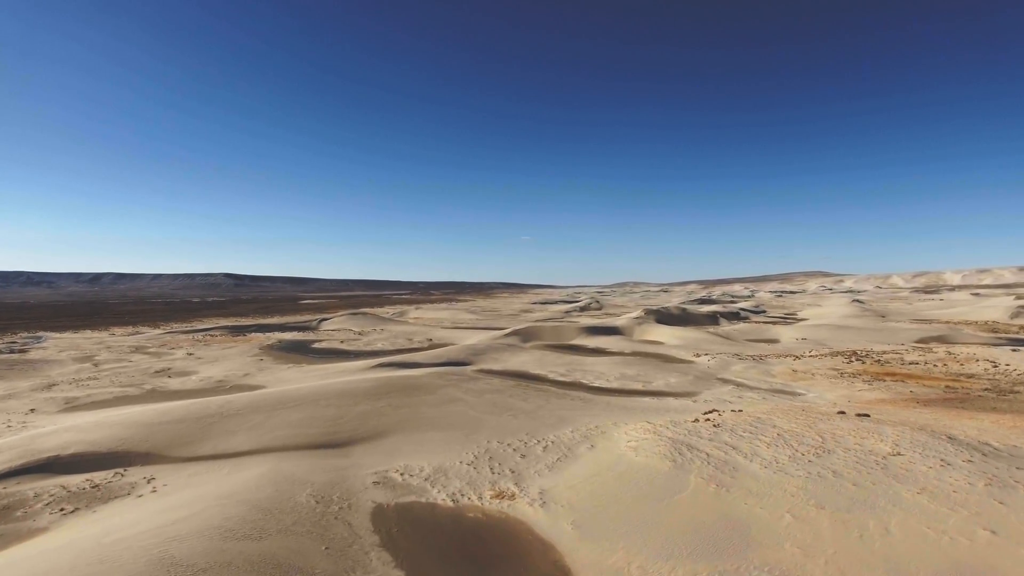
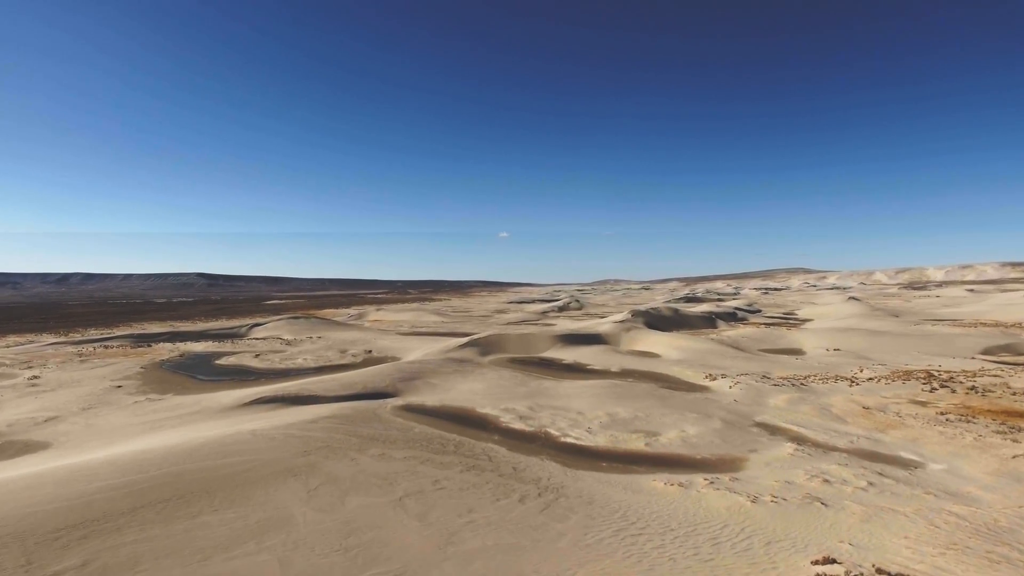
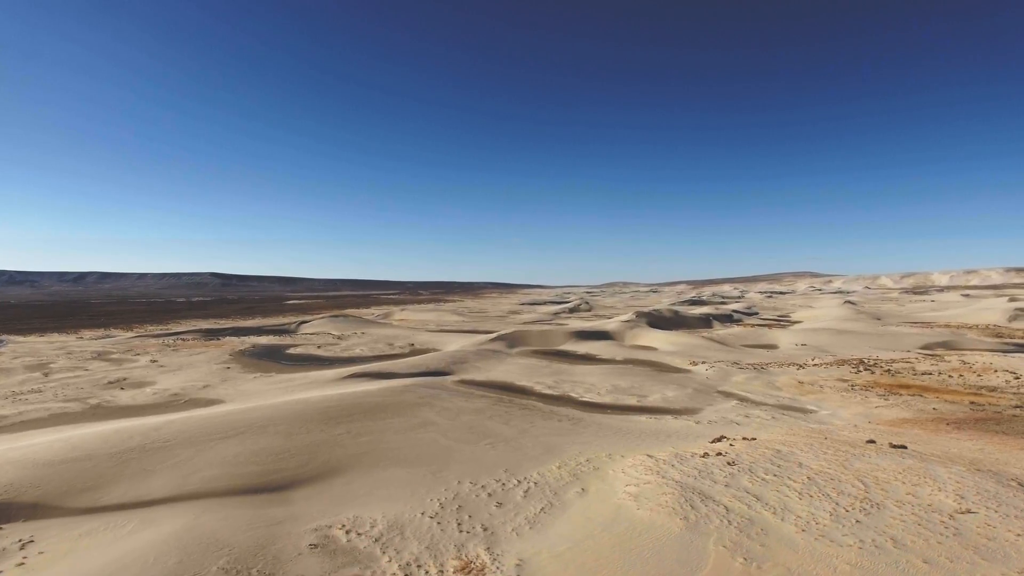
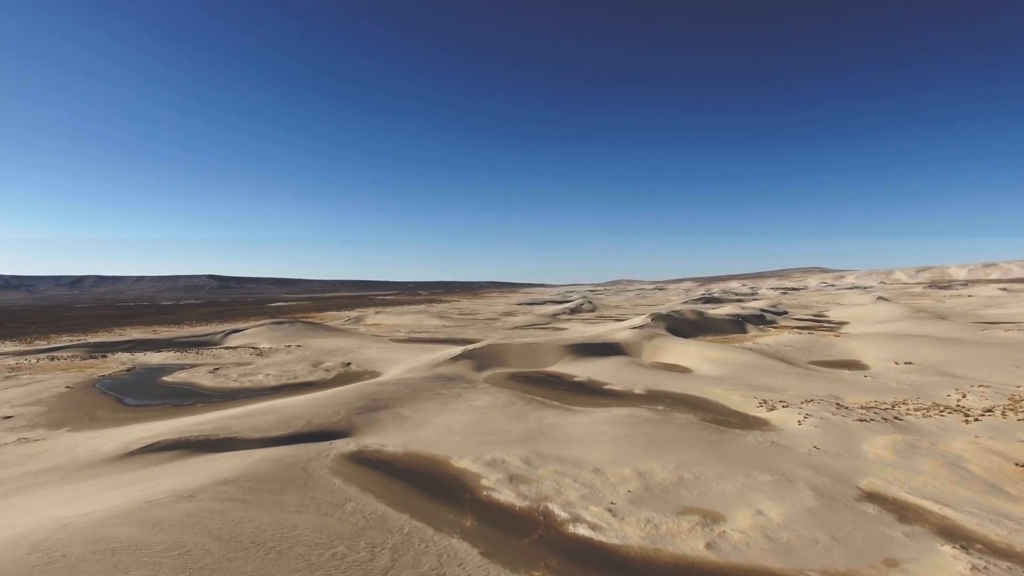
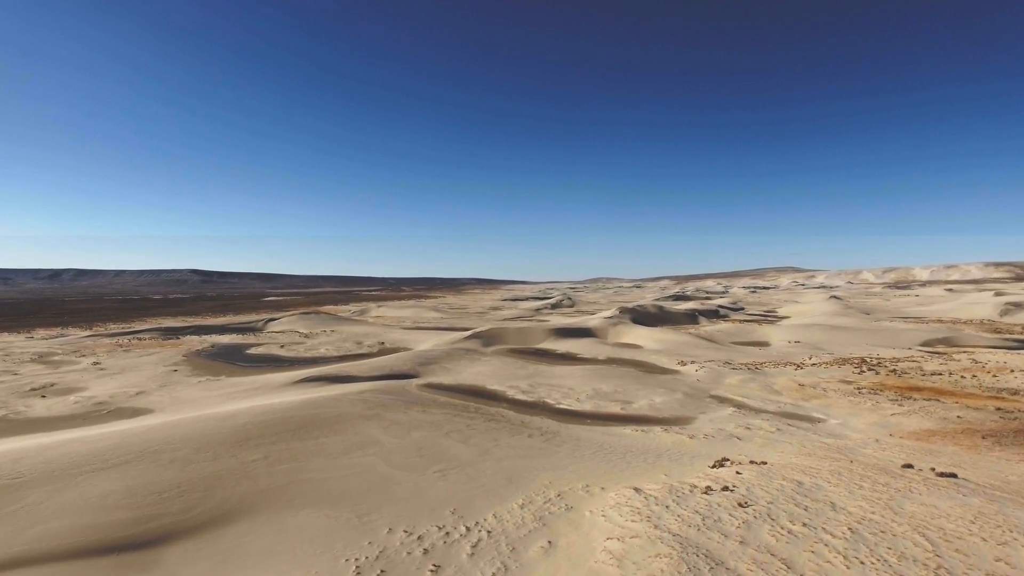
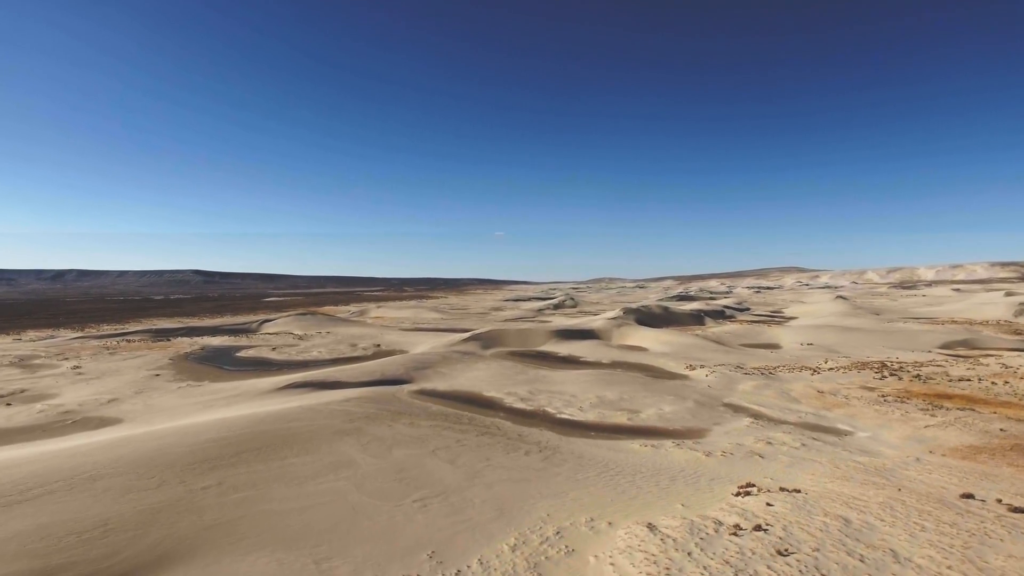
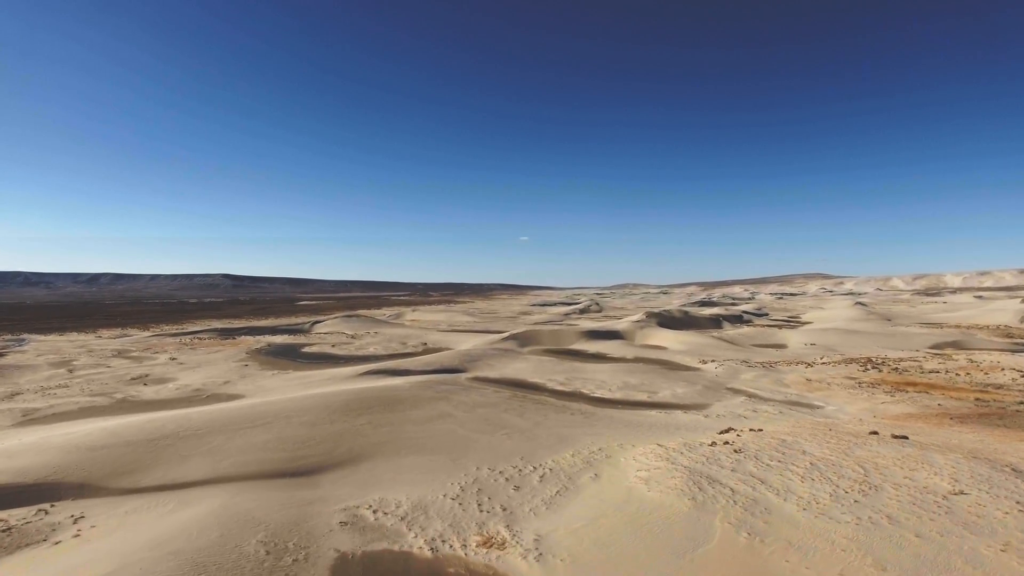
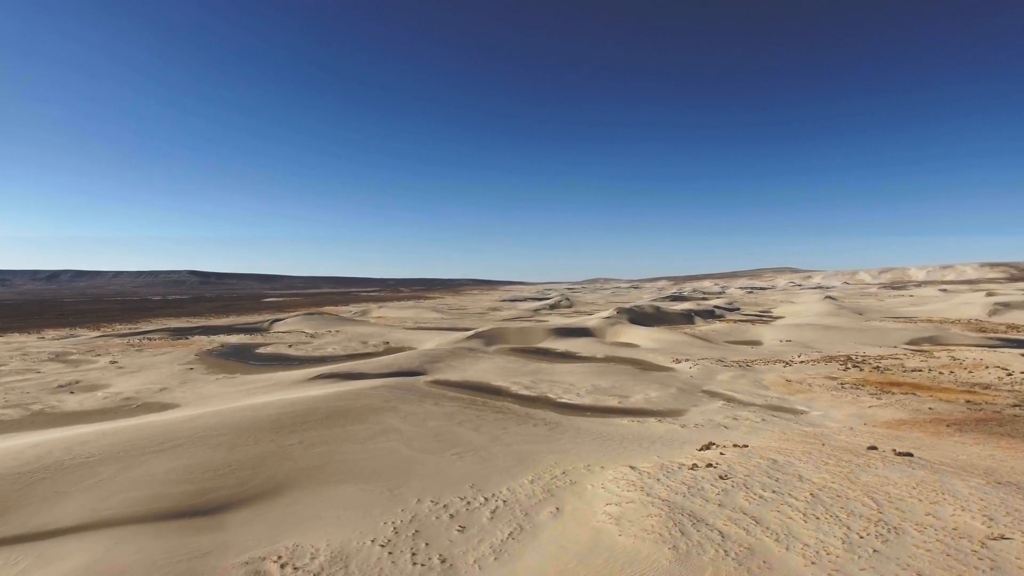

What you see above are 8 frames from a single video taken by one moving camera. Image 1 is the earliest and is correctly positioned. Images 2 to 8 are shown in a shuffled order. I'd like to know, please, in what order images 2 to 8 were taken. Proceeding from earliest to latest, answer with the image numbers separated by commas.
7, 3, 8, 5, 6, 2, 4
